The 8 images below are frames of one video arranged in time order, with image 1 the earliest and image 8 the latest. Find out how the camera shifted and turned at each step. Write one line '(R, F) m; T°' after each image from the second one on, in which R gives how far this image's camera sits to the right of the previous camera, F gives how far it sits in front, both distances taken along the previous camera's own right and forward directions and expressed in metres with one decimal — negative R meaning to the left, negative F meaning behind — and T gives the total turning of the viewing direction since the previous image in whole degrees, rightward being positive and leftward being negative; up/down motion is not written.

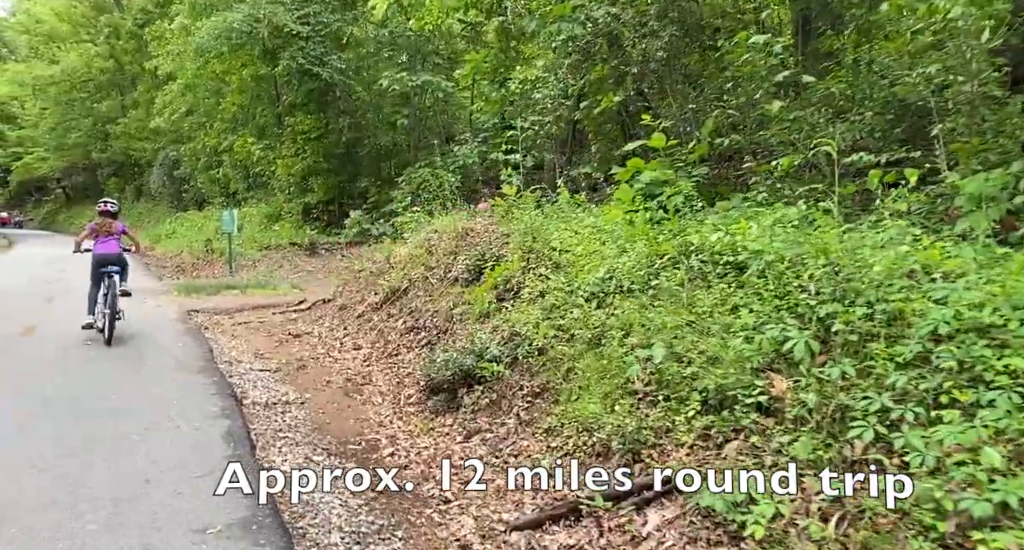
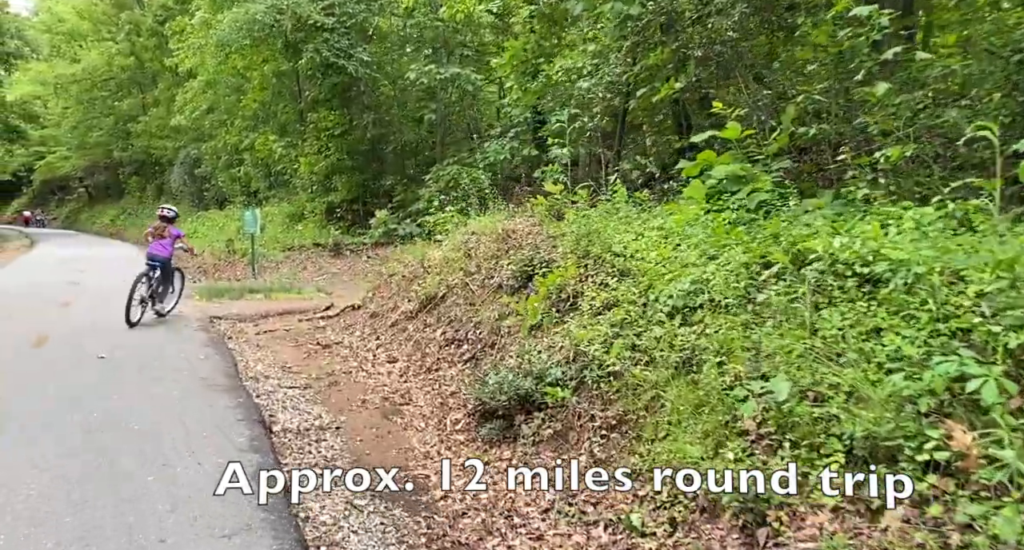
(-0.3, +0.7) m; -1°
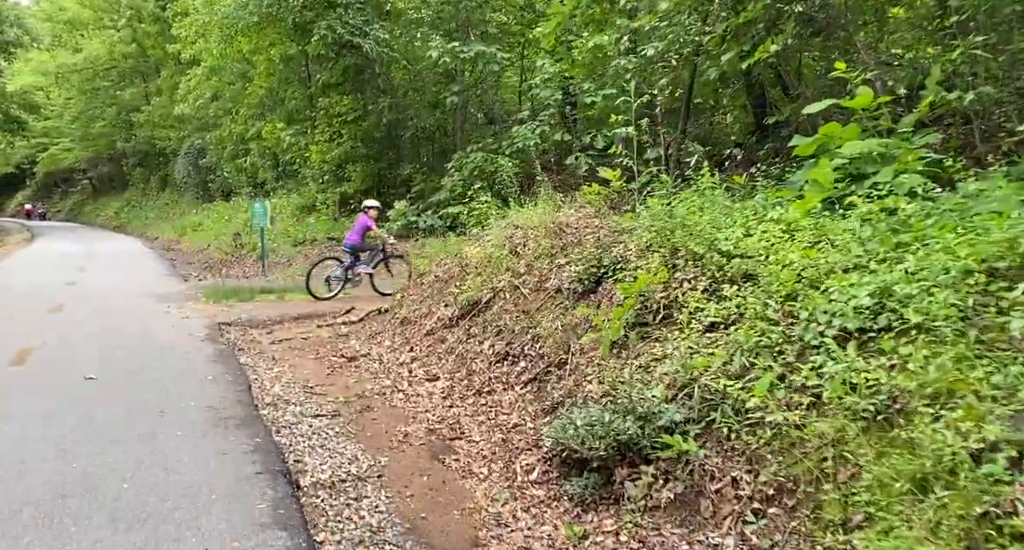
(-0.5, +1.2) m; -1°
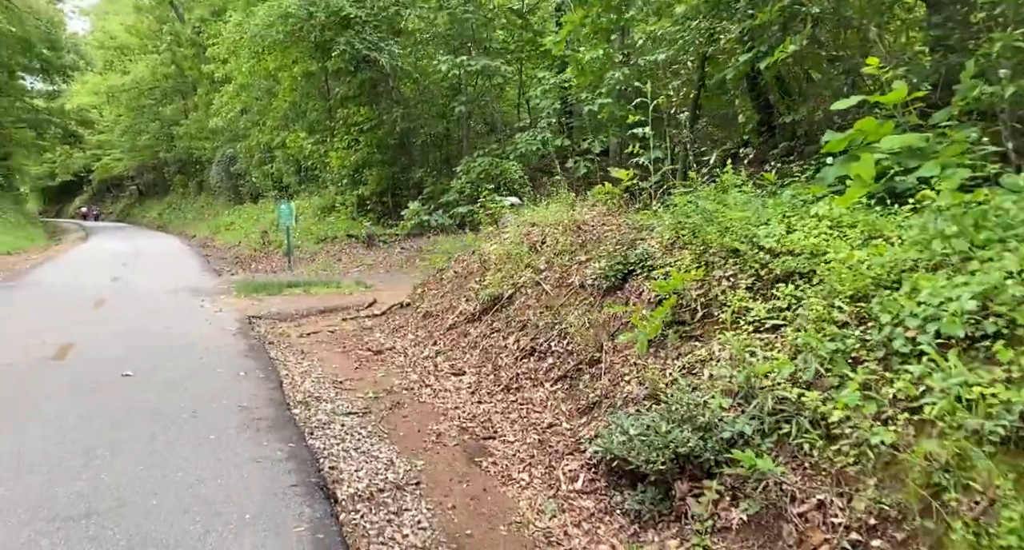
(-0.2, +0.2) m; -1°
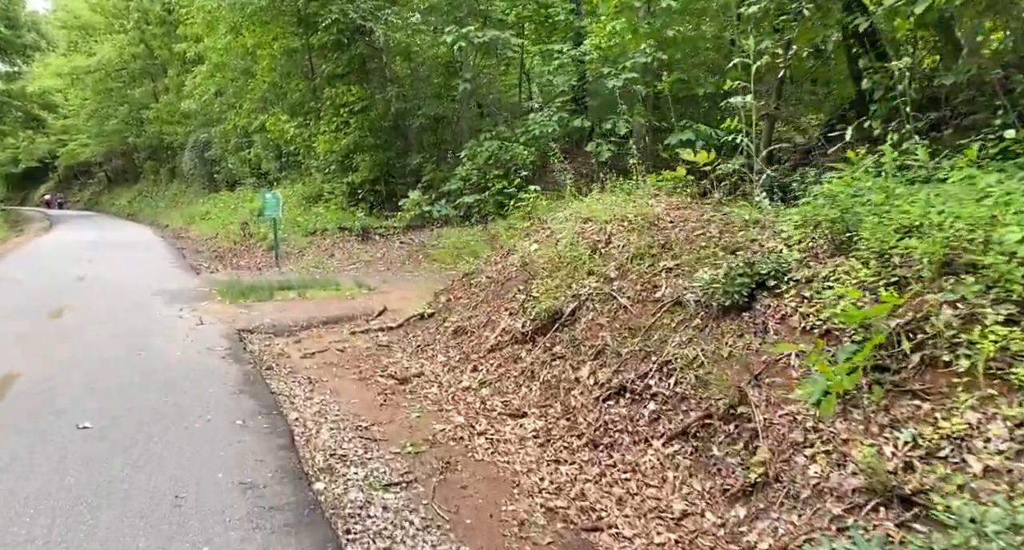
(-0.7, +1.6) m; +2°
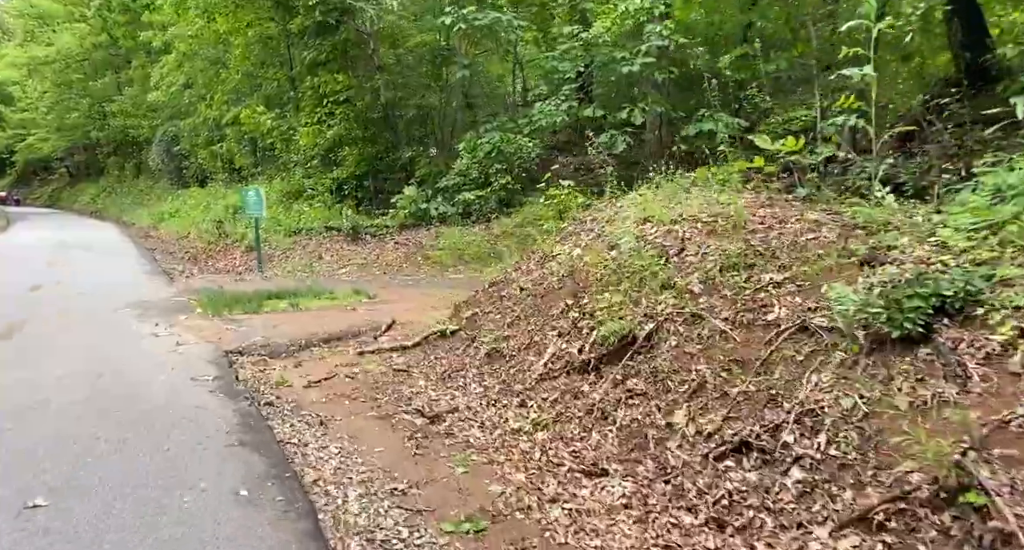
(-0.6, +1.2) m; +2°
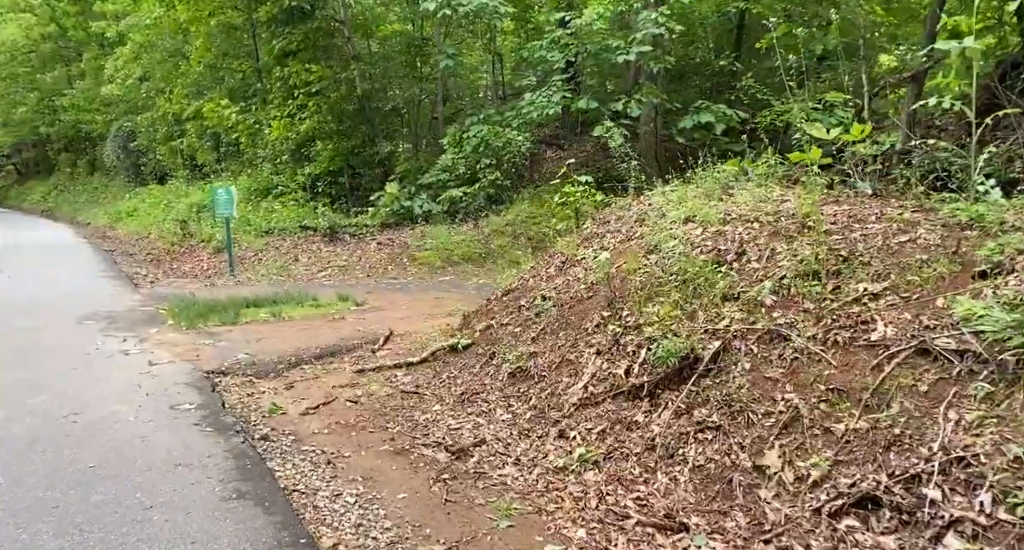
(-0.5, +0.8) m; +3°
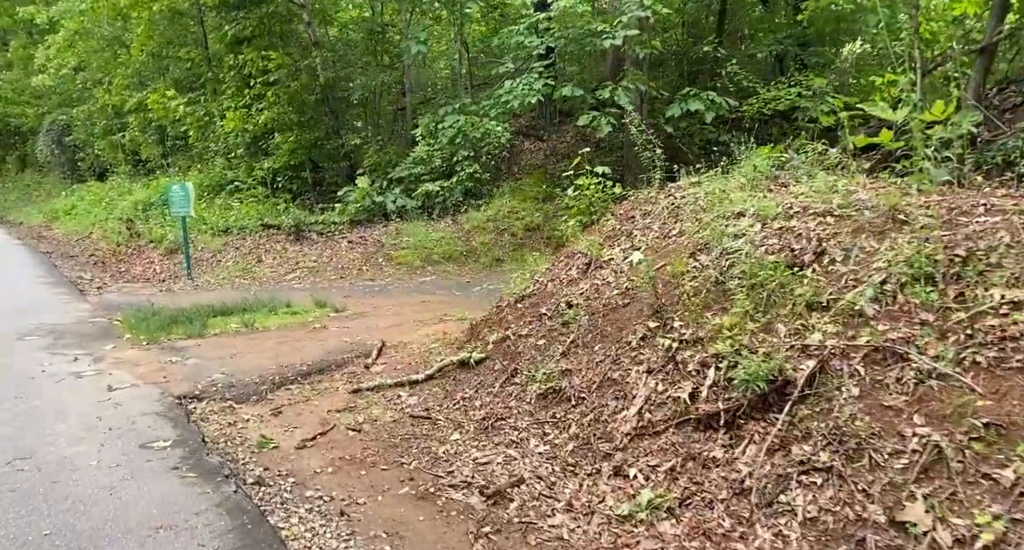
(-0.6, +0.8) m; +4°
